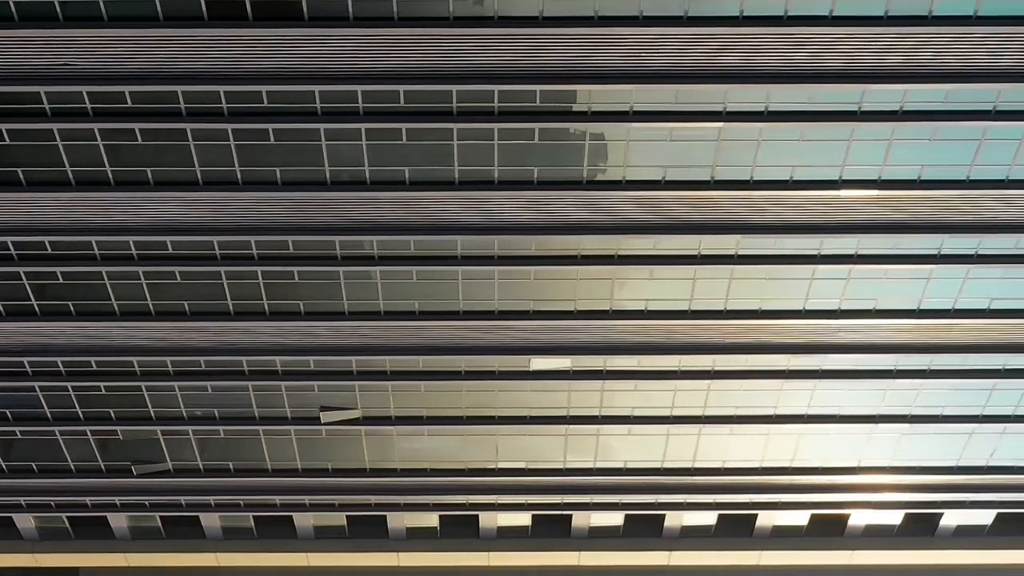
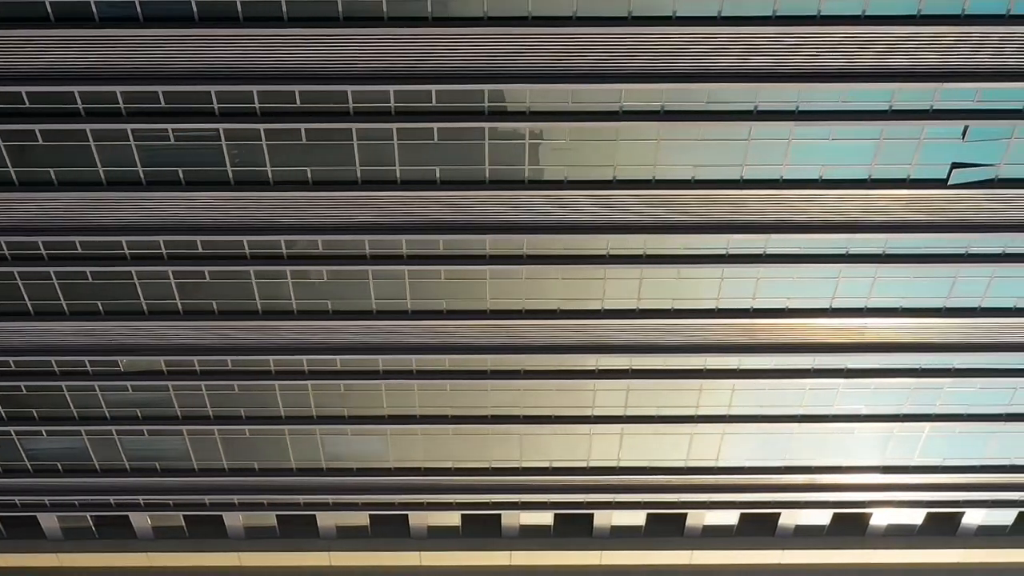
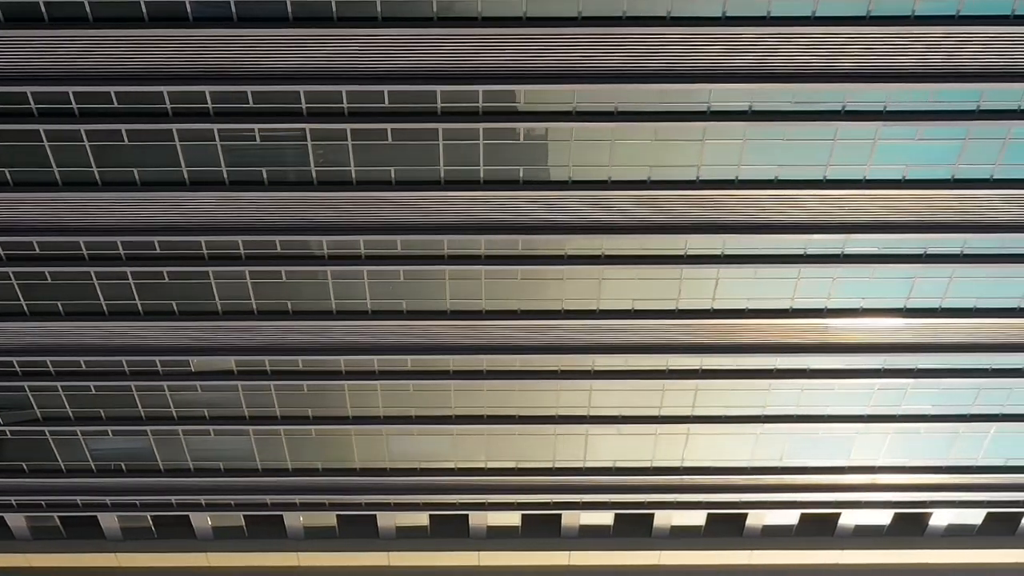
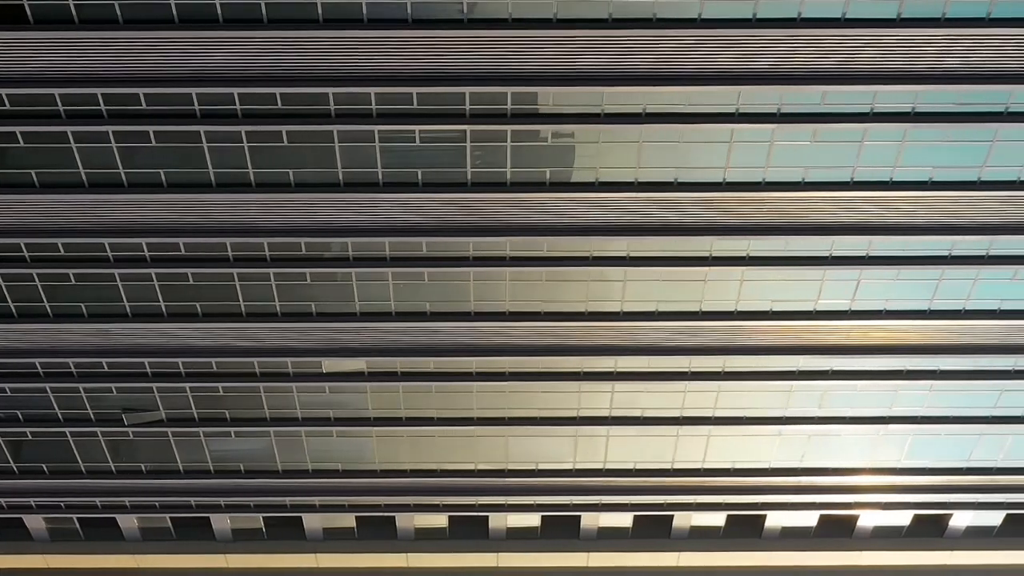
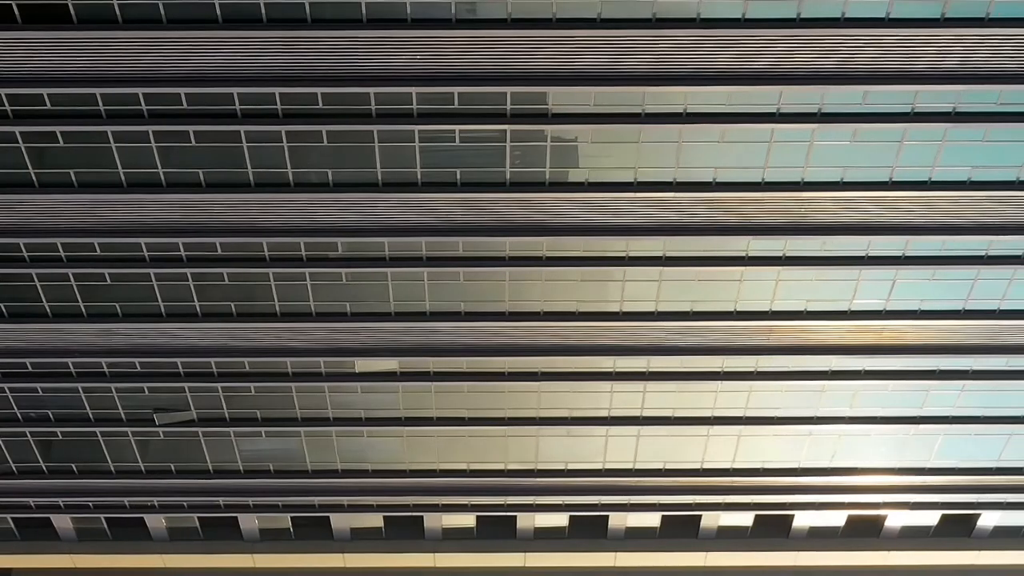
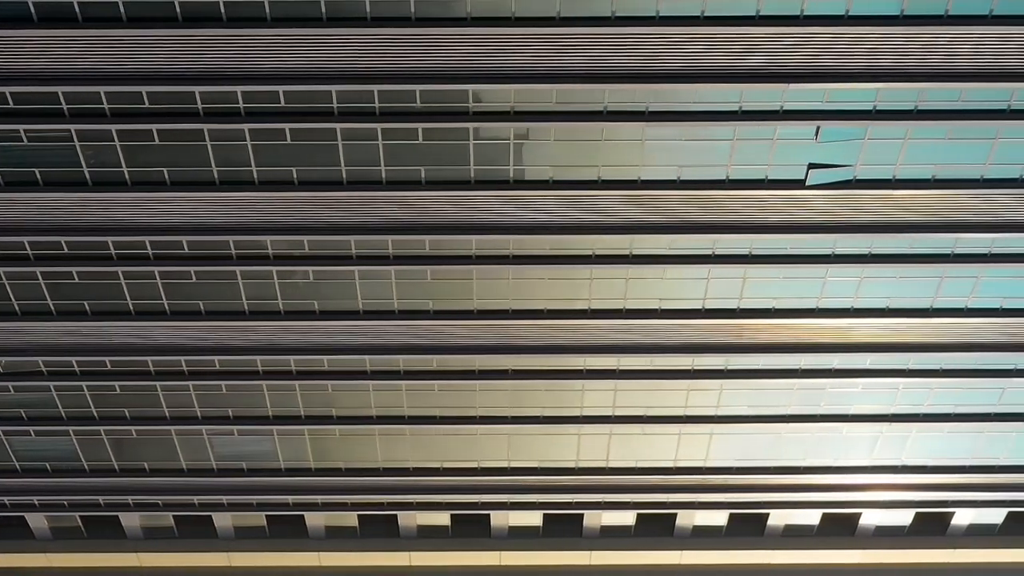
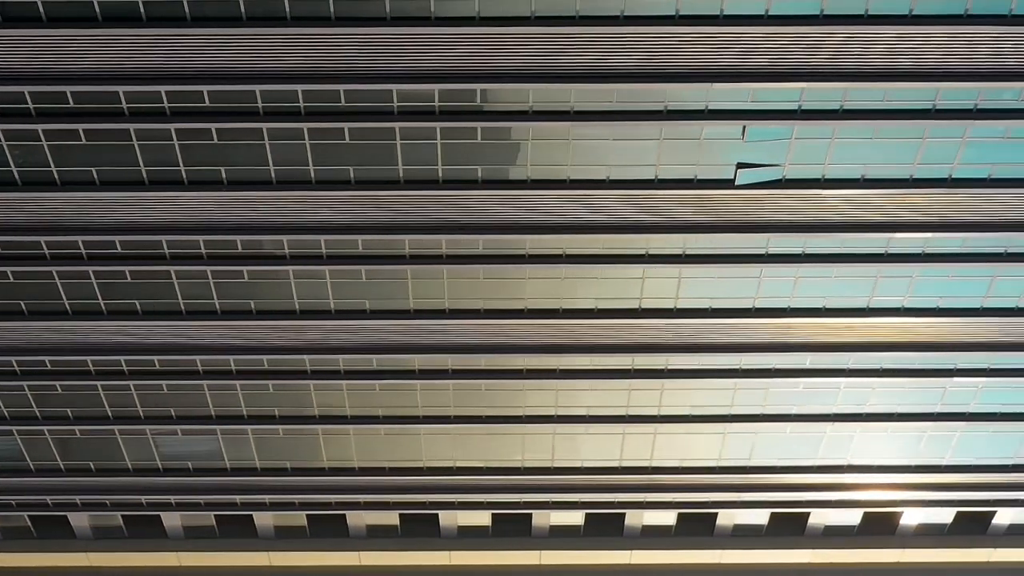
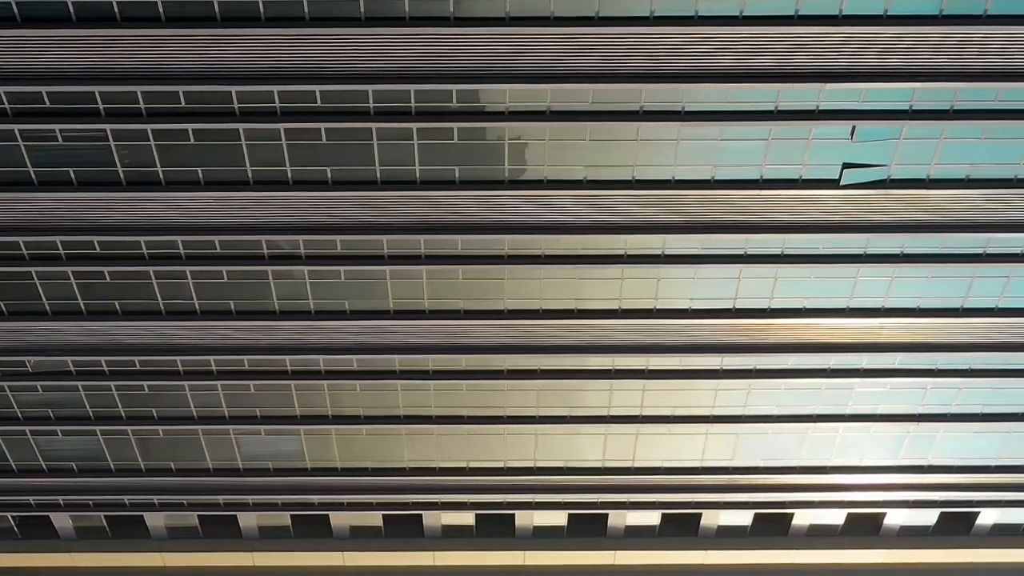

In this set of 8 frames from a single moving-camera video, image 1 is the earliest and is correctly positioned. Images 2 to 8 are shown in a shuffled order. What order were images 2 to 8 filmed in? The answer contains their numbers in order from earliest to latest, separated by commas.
5, 4, 3, 2, 8, 6, 7
